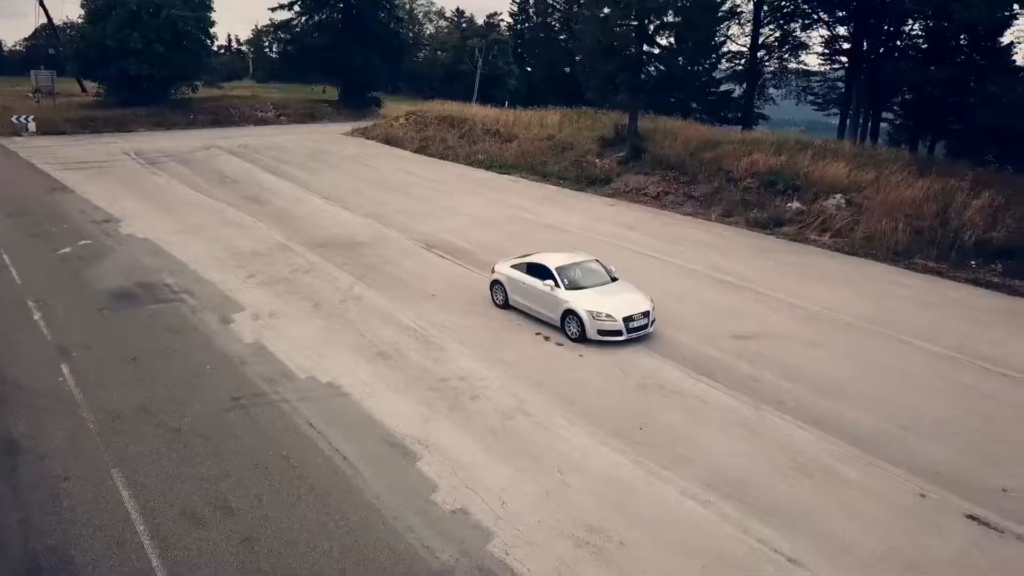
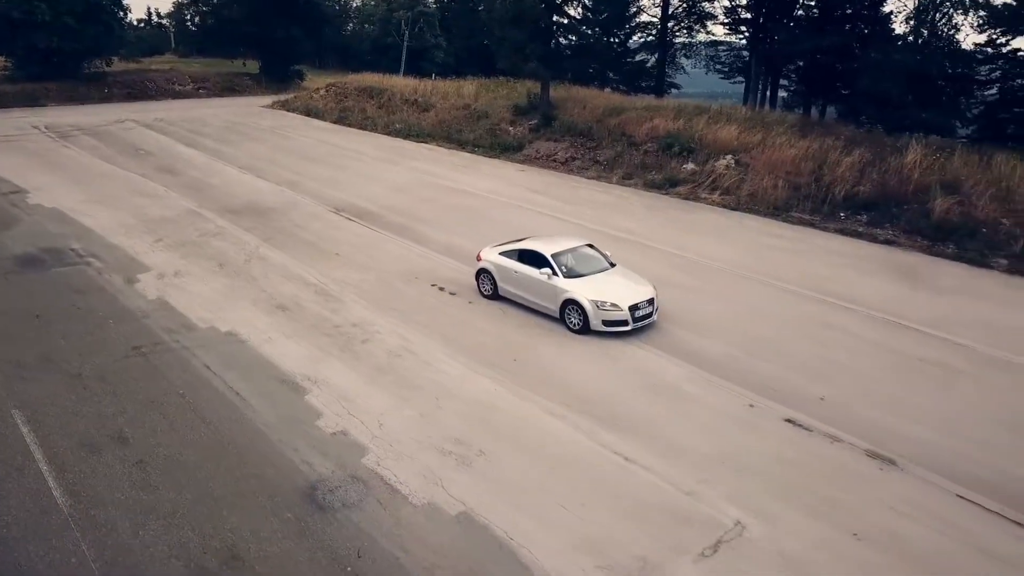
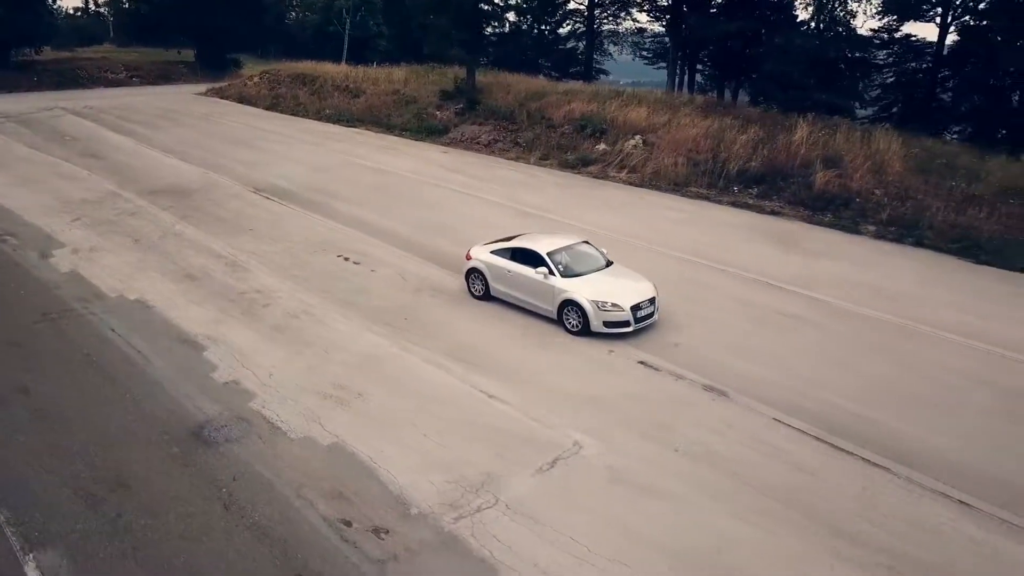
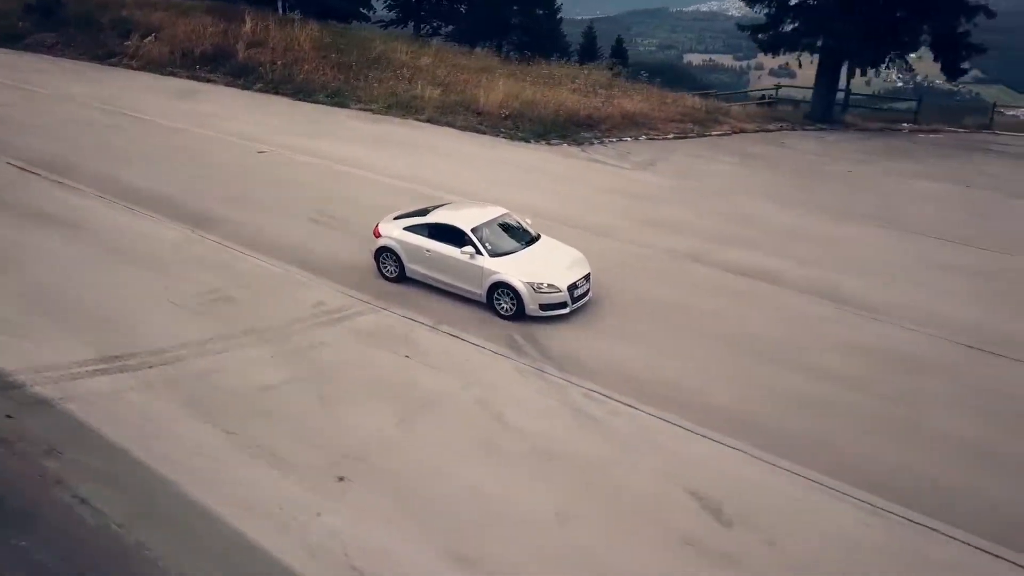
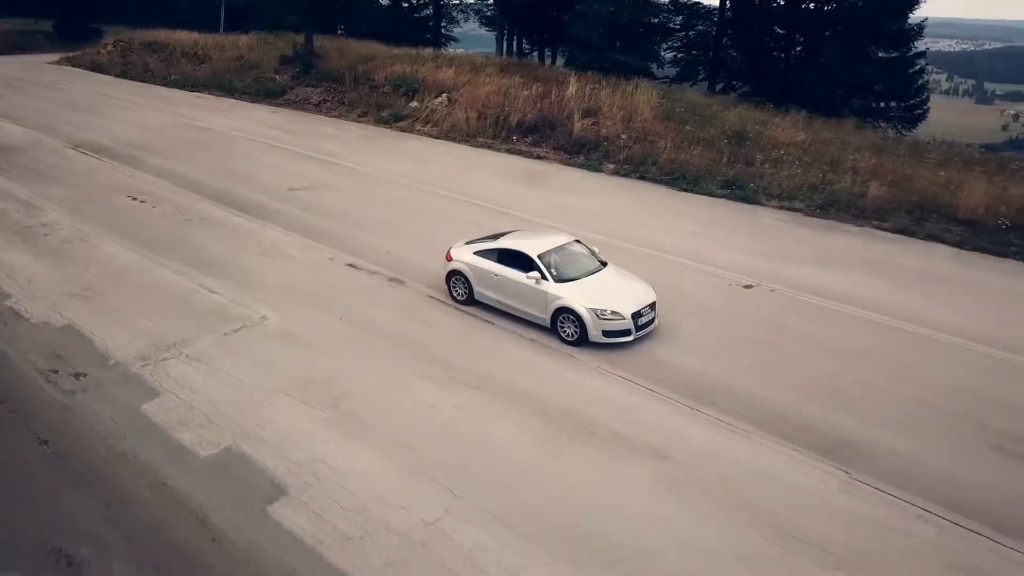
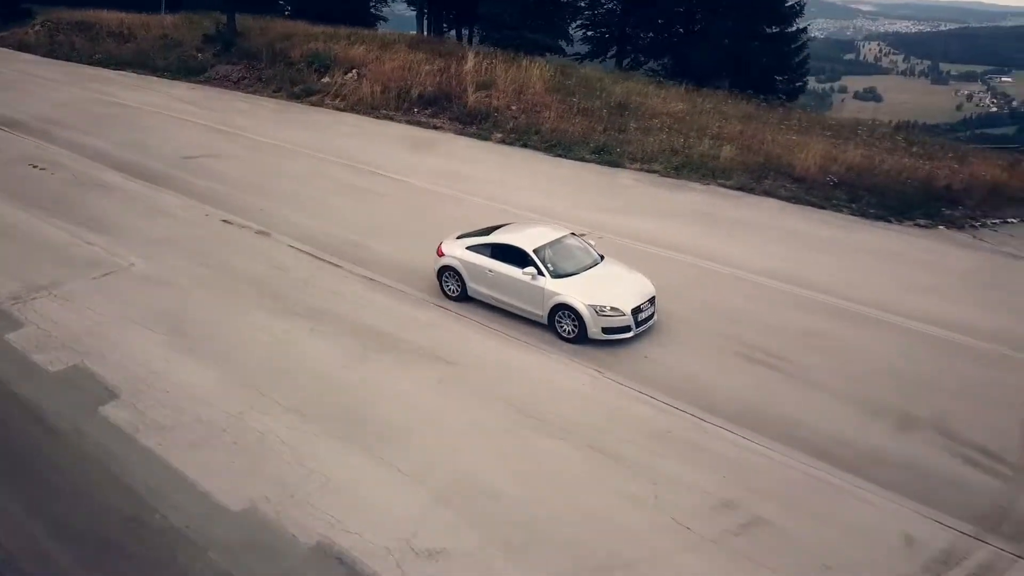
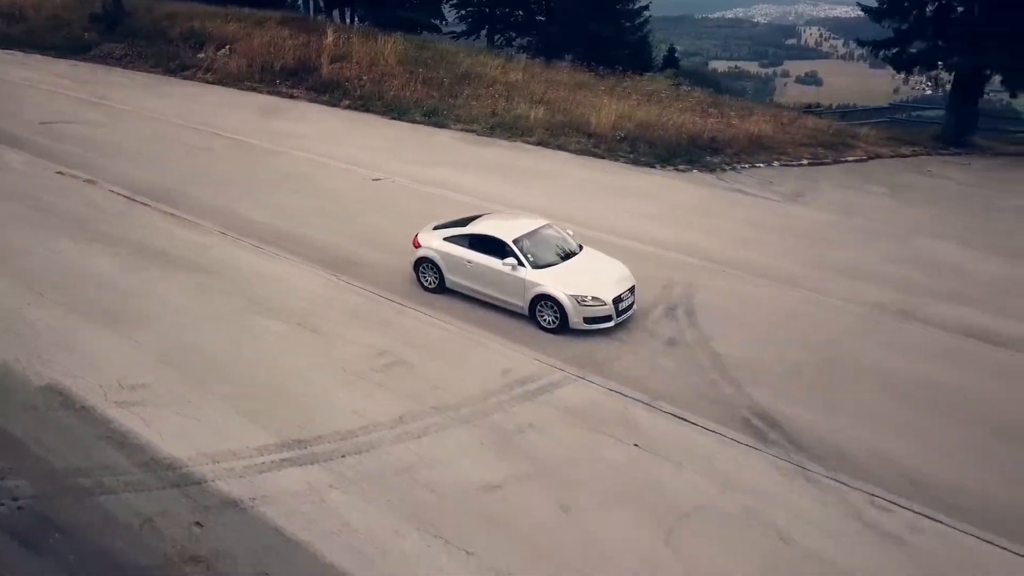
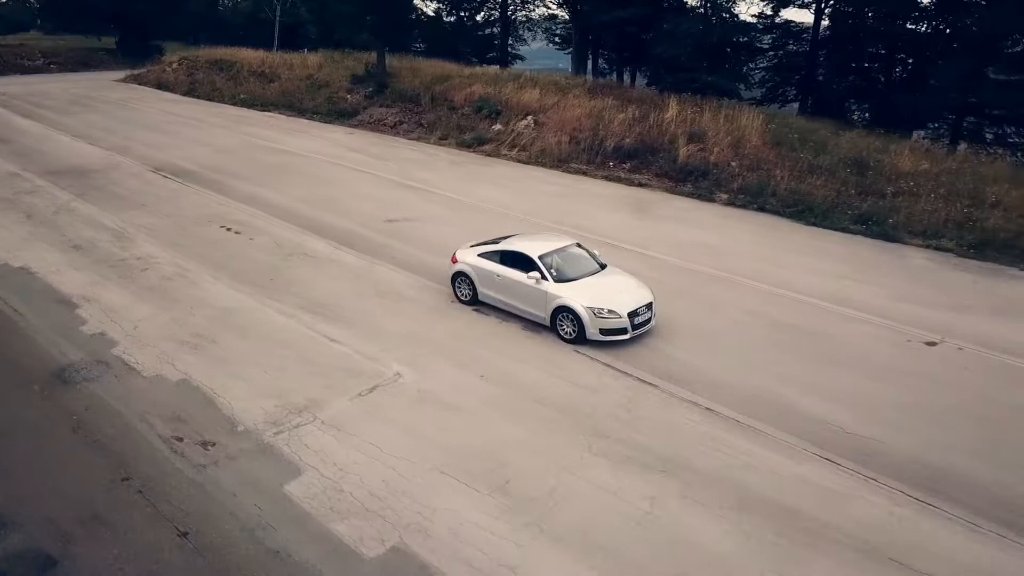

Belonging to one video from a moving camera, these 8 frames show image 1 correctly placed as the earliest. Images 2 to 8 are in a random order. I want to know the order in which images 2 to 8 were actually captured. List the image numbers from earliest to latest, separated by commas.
2, 3, 8, 5, 6, 7, 4
